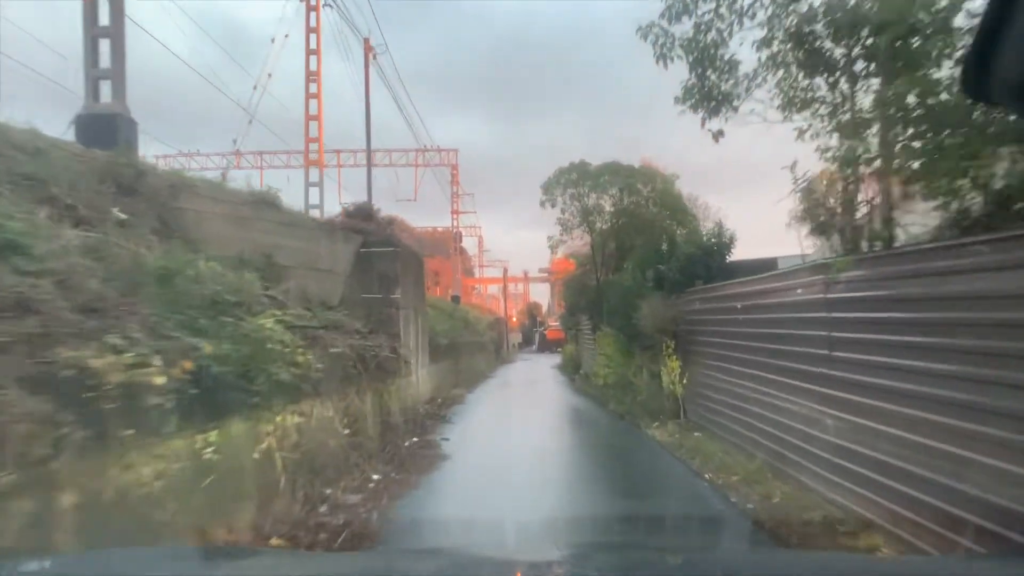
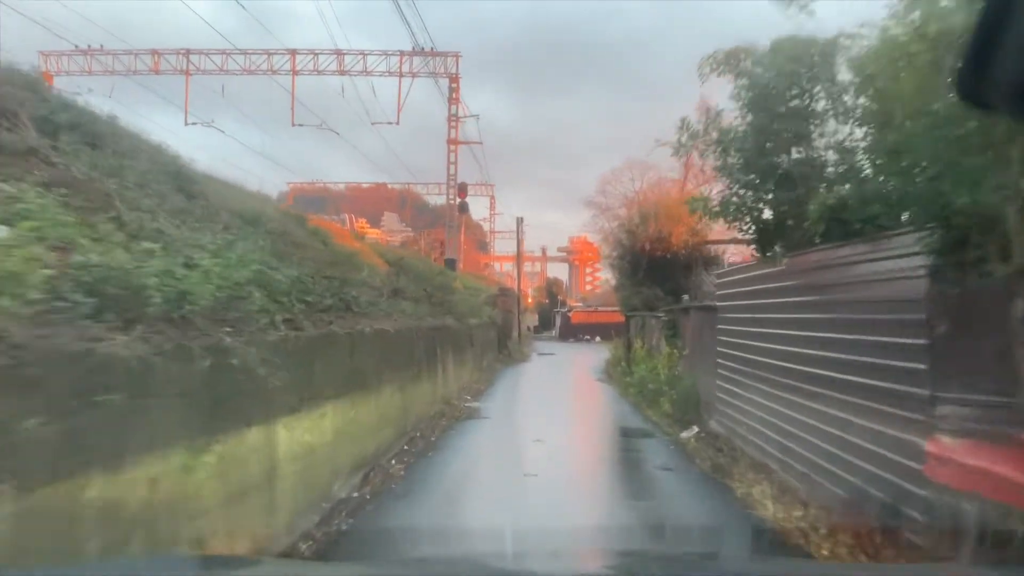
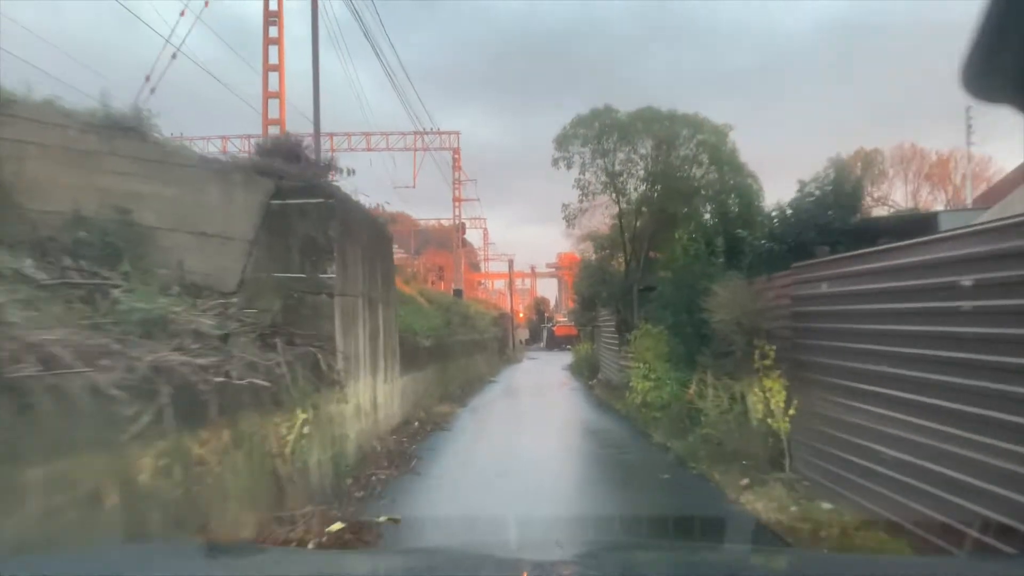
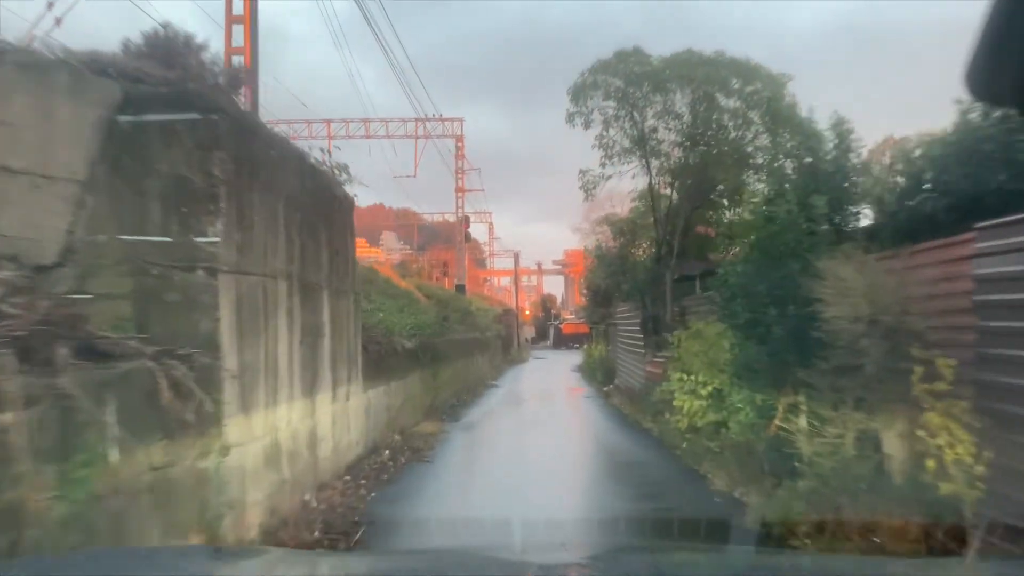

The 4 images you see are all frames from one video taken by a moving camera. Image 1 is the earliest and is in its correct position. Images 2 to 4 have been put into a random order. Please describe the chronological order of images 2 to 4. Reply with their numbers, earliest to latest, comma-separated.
3, 4, 2
